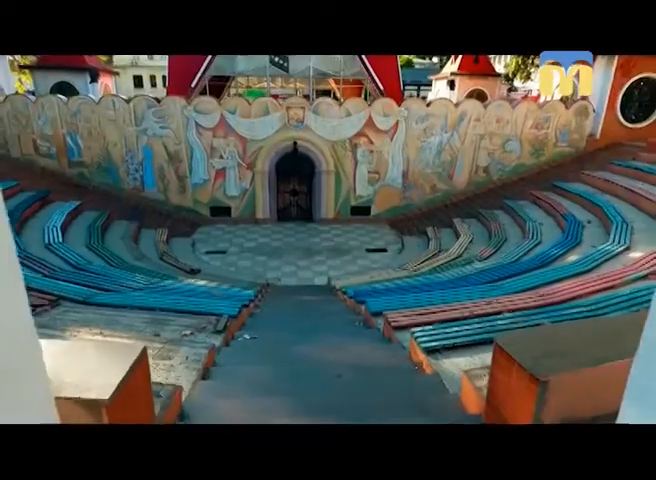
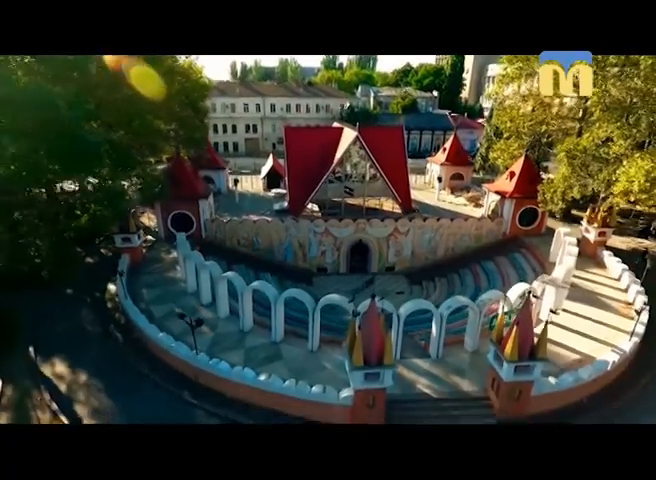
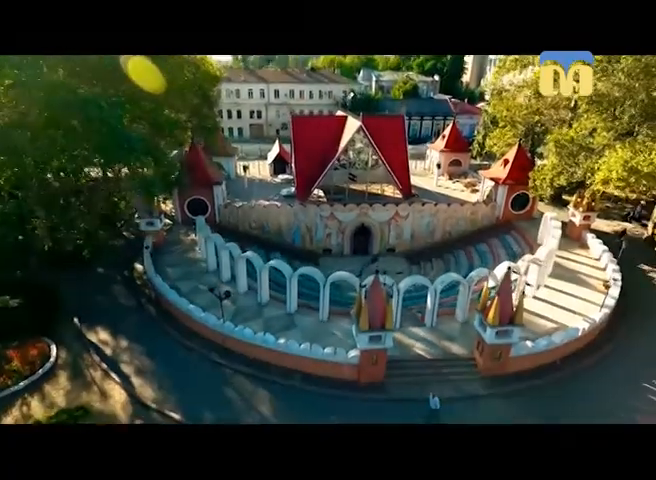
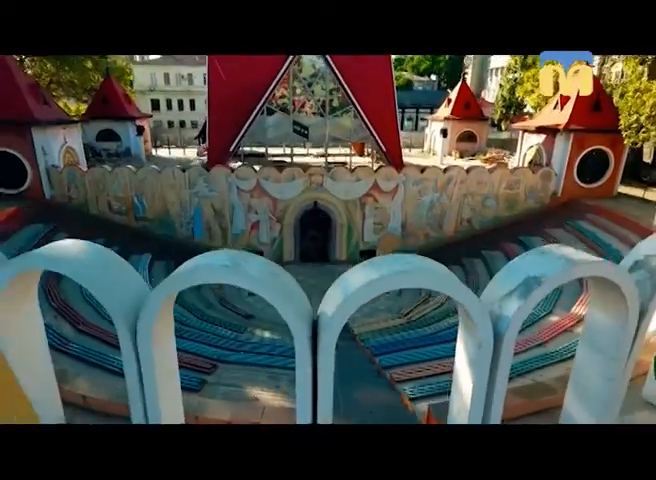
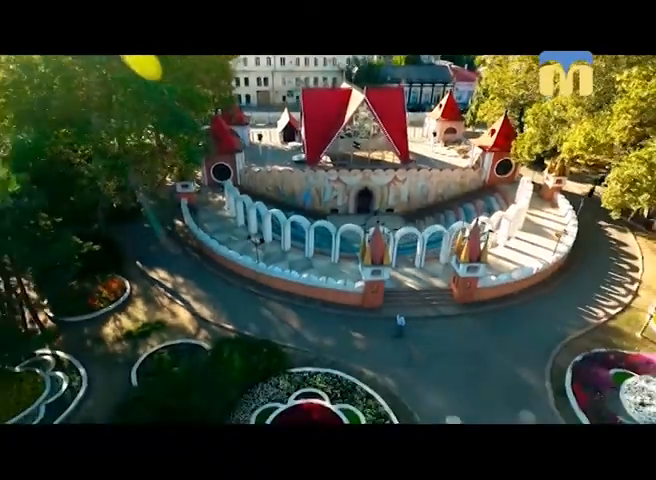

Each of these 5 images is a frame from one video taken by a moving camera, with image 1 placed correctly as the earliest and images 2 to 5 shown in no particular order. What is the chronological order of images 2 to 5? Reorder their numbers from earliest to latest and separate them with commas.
4, 2, 3, 5
